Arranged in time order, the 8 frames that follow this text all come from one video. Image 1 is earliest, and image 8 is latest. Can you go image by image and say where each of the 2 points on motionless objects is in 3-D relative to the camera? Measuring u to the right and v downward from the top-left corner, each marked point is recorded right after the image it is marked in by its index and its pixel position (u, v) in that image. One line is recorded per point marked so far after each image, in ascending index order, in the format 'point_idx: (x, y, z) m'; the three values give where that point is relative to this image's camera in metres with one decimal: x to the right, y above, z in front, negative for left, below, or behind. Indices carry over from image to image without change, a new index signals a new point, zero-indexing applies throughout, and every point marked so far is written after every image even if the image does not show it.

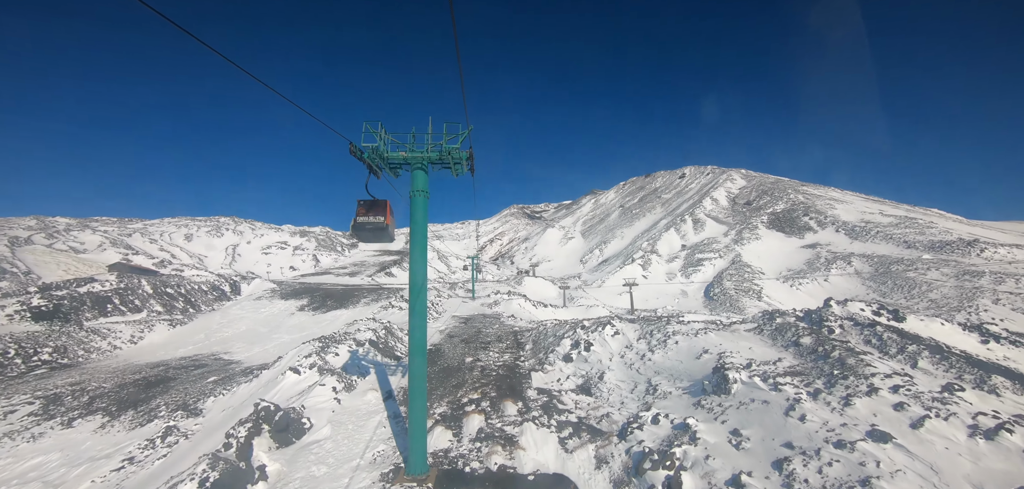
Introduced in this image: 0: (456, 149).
0: (-1.2, +2.1, +9.5) m
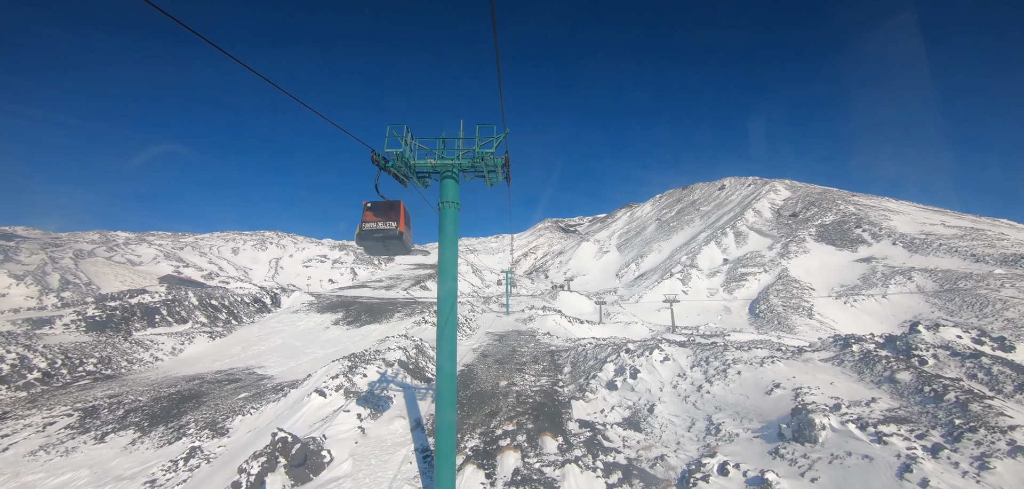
0: (-0.5, +1.7, +8.6) m
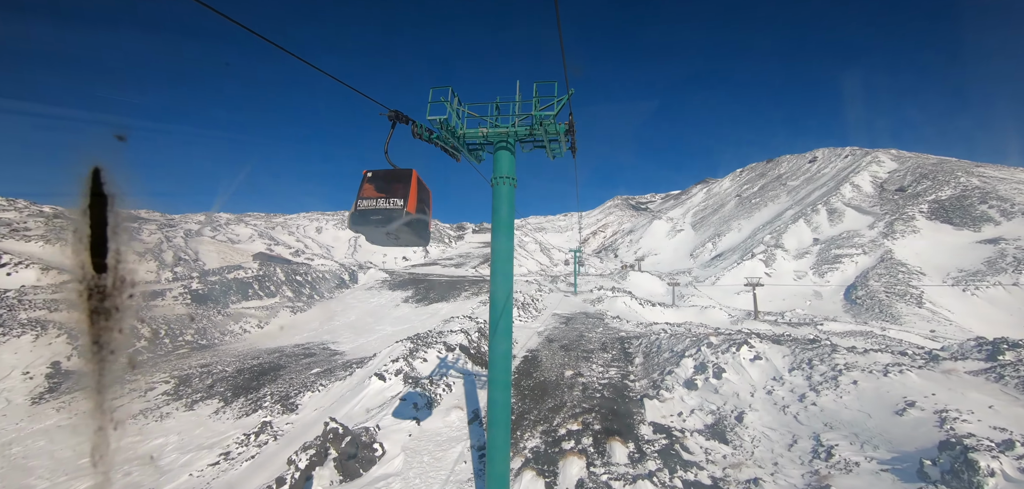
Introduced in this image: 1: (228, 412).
0: (+0.6, +2.0, +7.5) m
1: (-9.5, -5.6, +15.5) m
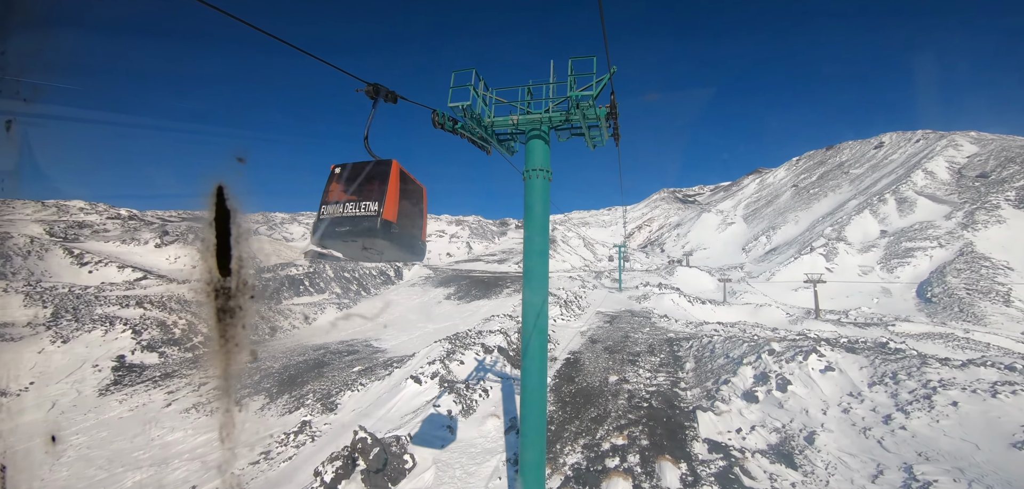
0: (+1.1, +2.0, +6.8) m
1: (-8.2, -5.6, +15.8) m
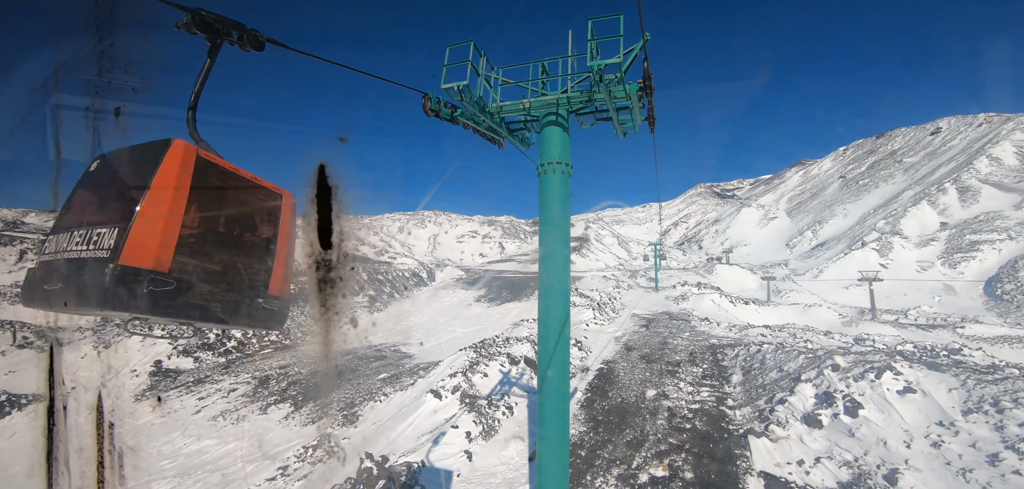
0: (+1.3, +2.0, +5.8) m
1: (-7.2, -5.7, +15.4) m
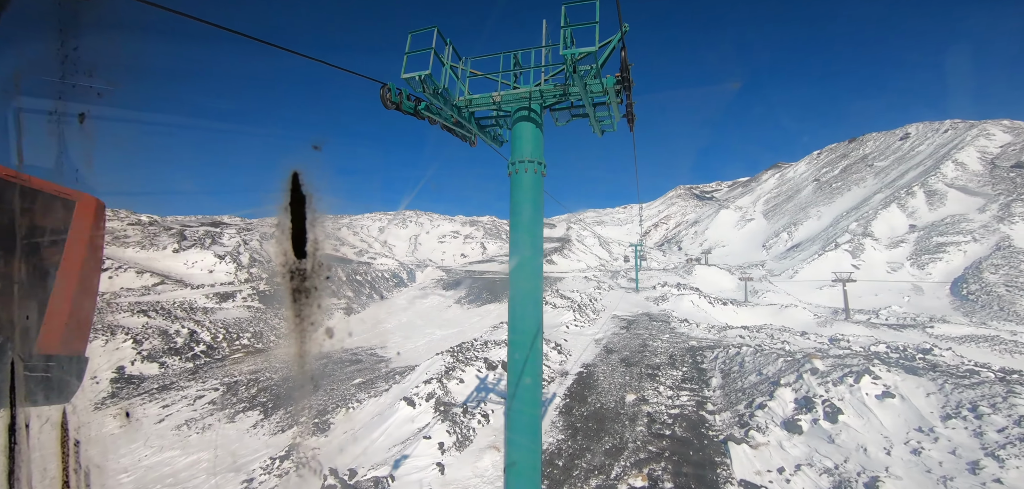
0: (+1.0, +1.9, +5.5) m
1: (-7.9, -5.8, +14.8) m
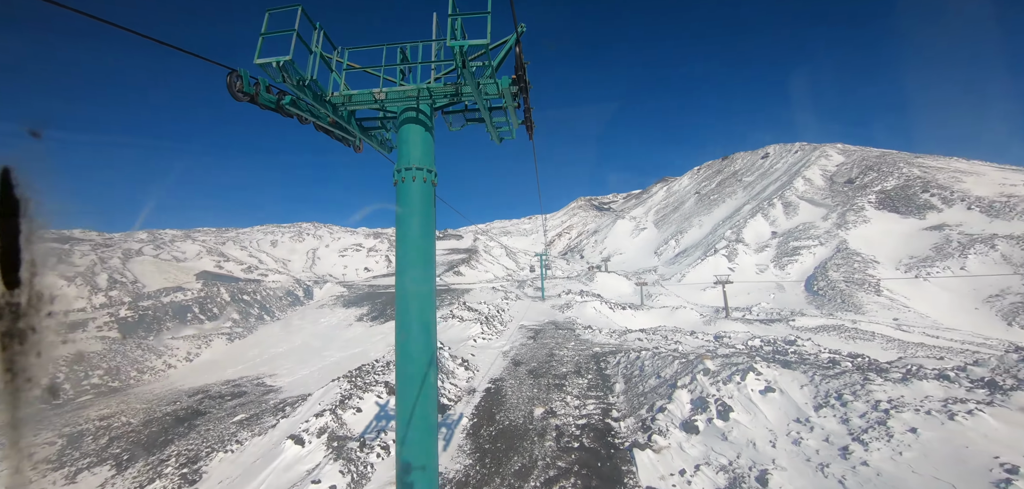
0: (-0.2, +1.8, +5.2) m
1: (-10.6, -6.4, +12.4) m
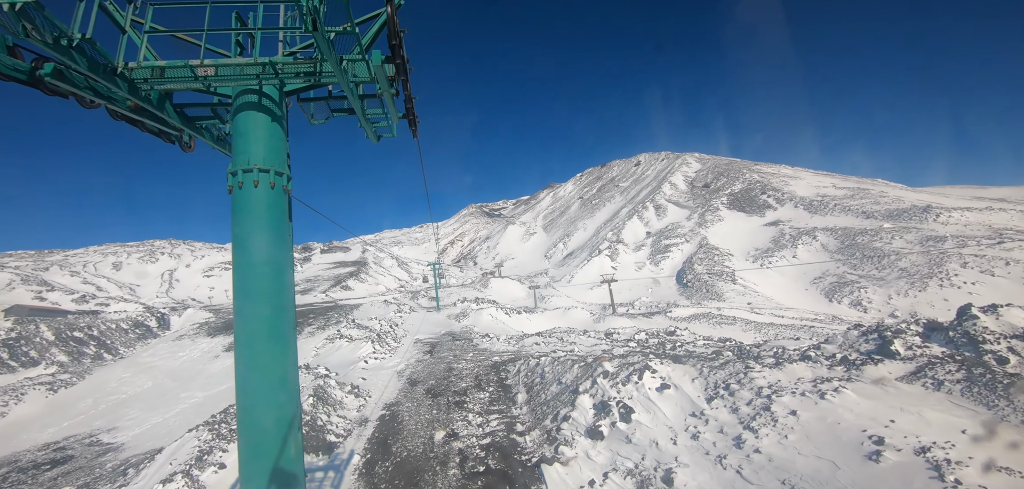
0: (-1.4, +1.6, +4.5) m
1: (-12.7, -7.1, +9.0) m
